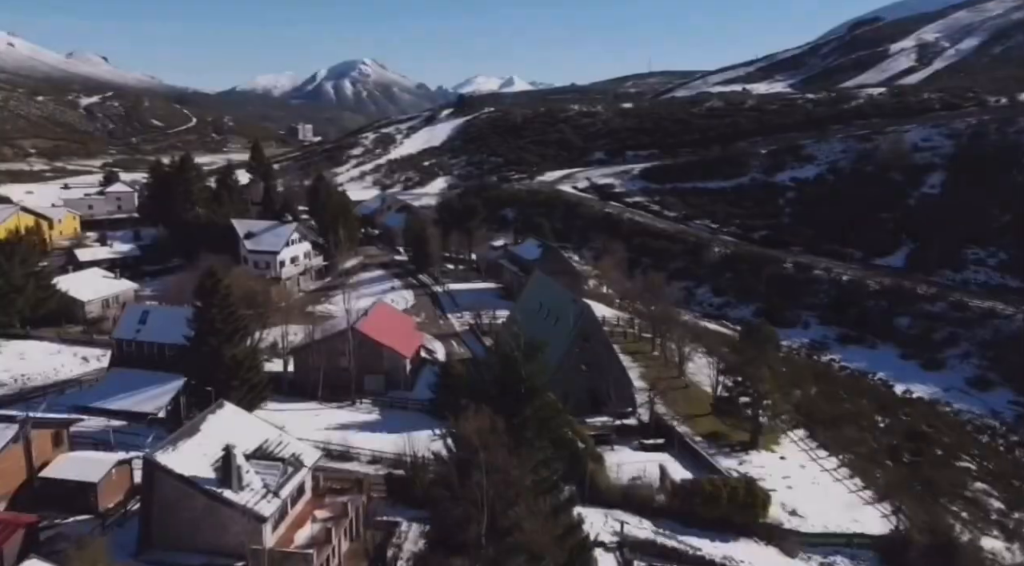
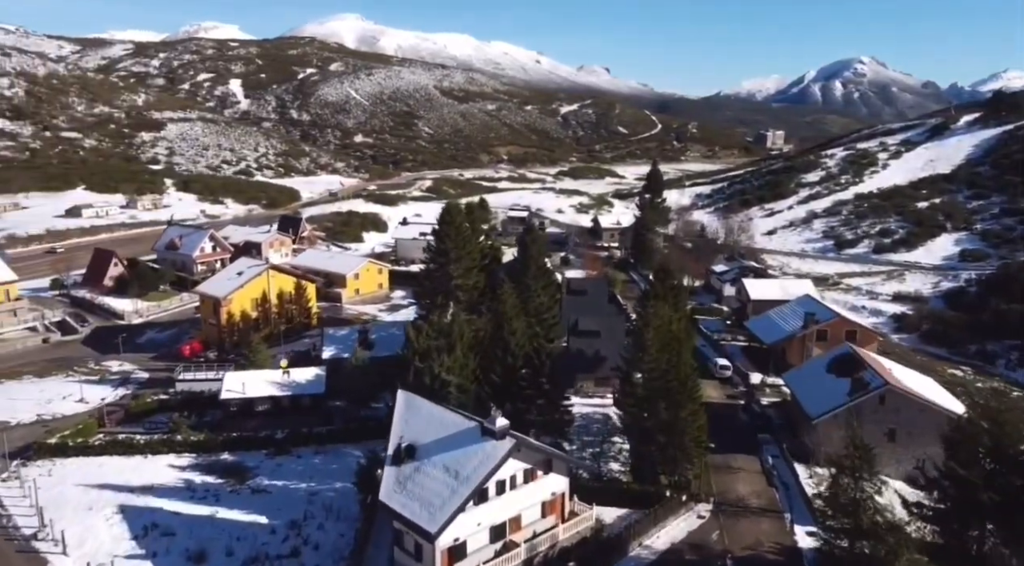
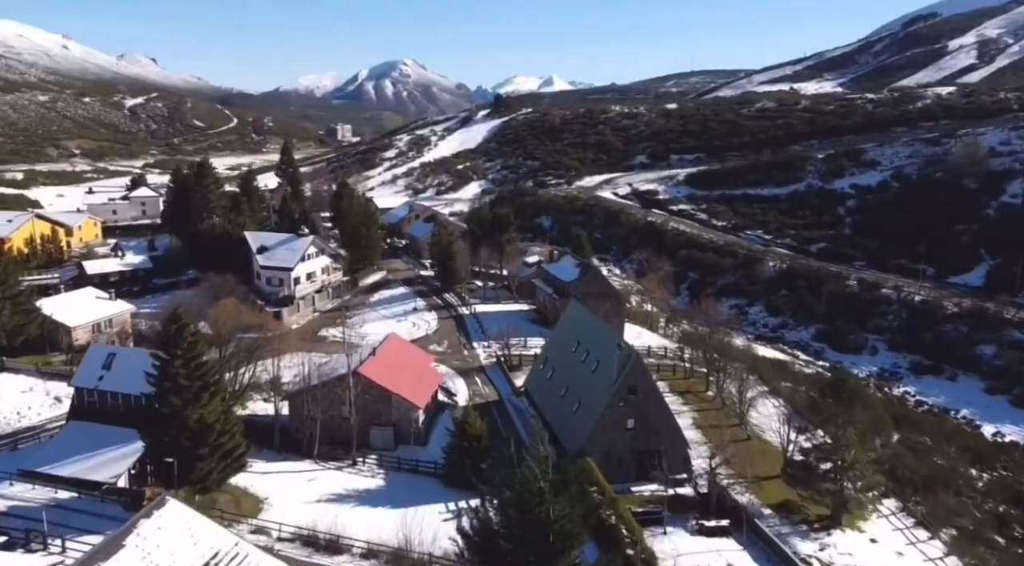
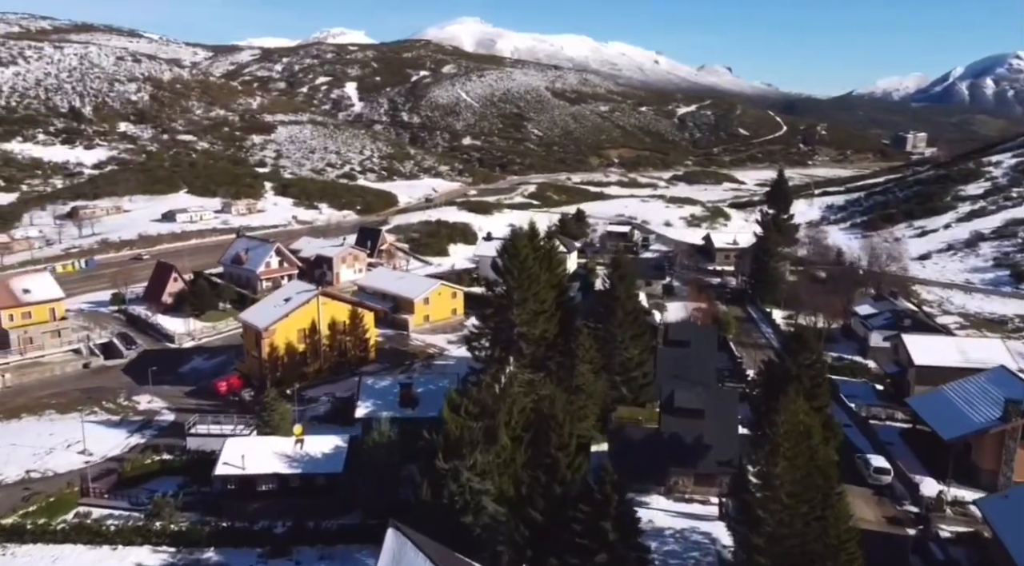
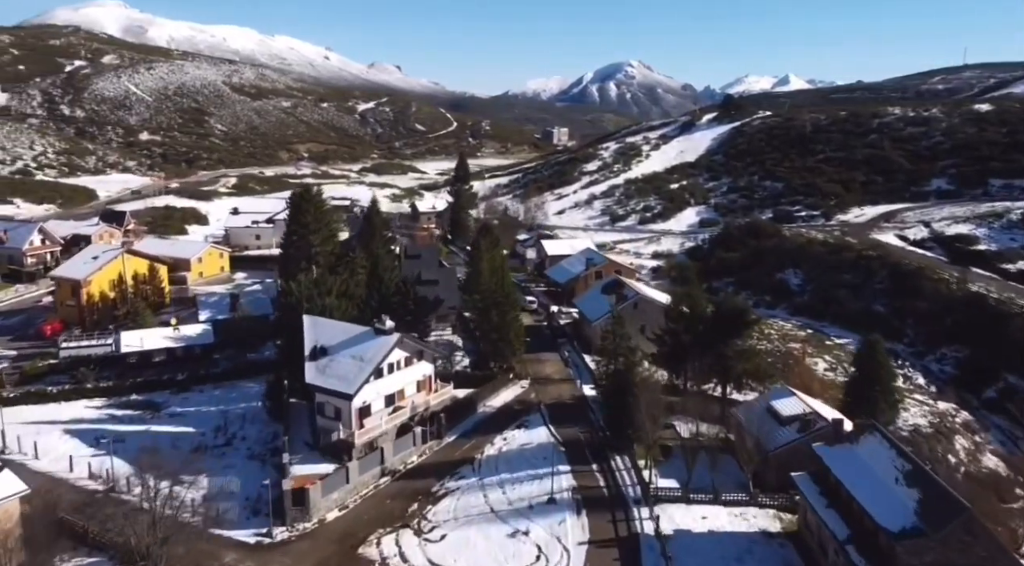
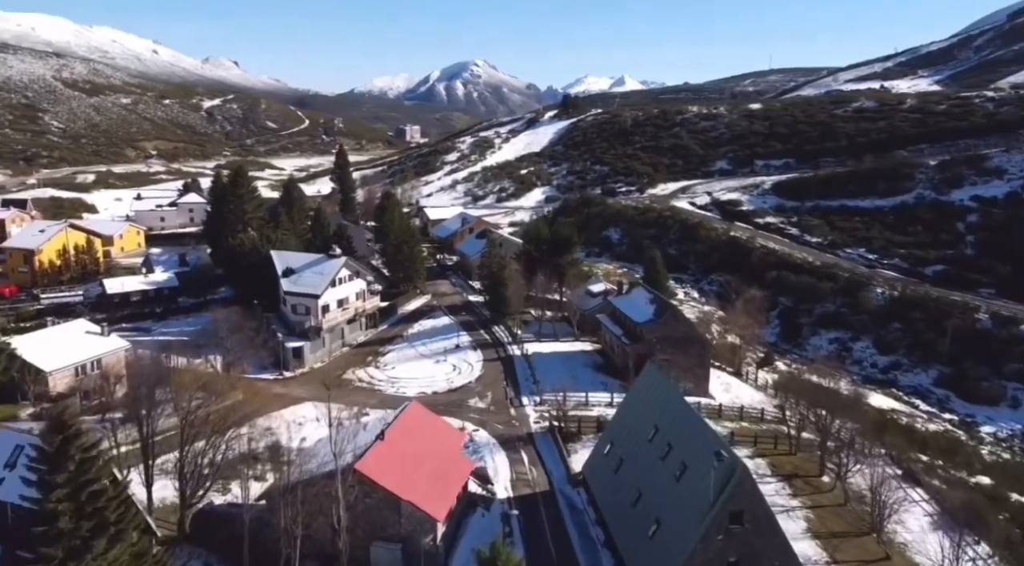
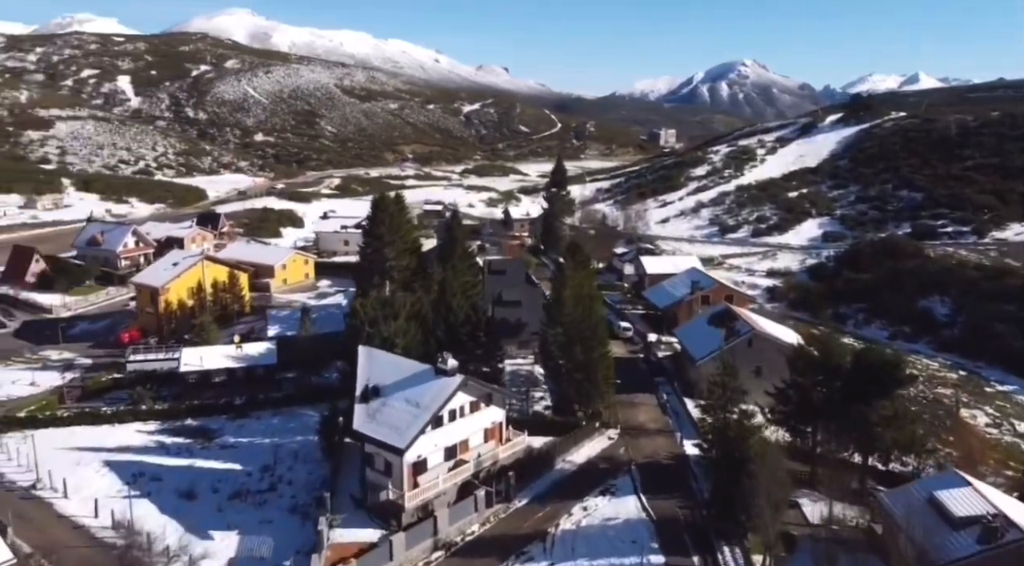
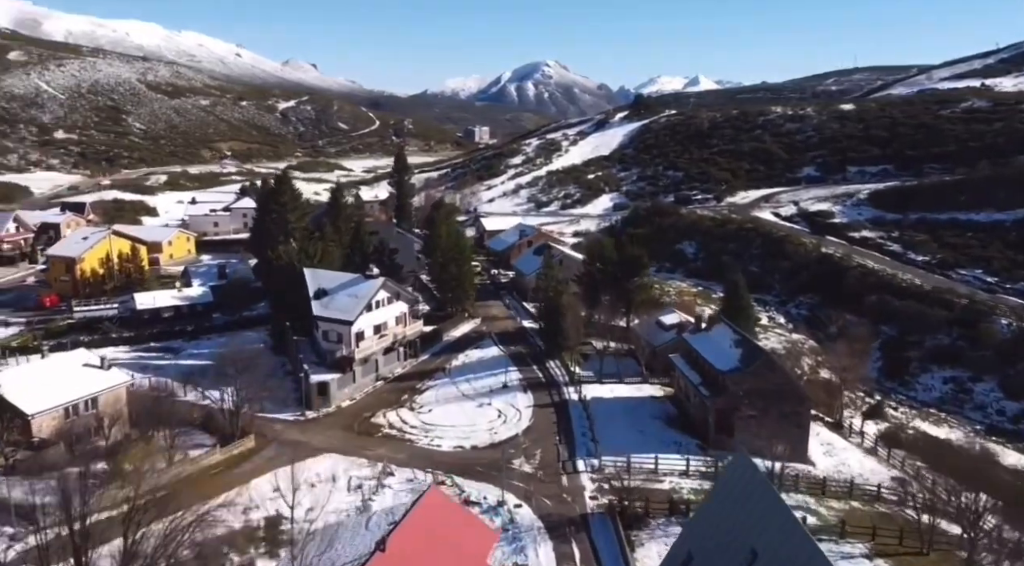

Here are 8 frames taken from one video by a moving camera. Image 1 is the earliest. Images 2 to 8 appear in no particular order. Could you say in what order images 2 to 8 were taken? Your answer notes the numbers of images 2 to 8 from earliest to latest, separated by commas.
3, 6, 8, 5, 7, 2, 4
